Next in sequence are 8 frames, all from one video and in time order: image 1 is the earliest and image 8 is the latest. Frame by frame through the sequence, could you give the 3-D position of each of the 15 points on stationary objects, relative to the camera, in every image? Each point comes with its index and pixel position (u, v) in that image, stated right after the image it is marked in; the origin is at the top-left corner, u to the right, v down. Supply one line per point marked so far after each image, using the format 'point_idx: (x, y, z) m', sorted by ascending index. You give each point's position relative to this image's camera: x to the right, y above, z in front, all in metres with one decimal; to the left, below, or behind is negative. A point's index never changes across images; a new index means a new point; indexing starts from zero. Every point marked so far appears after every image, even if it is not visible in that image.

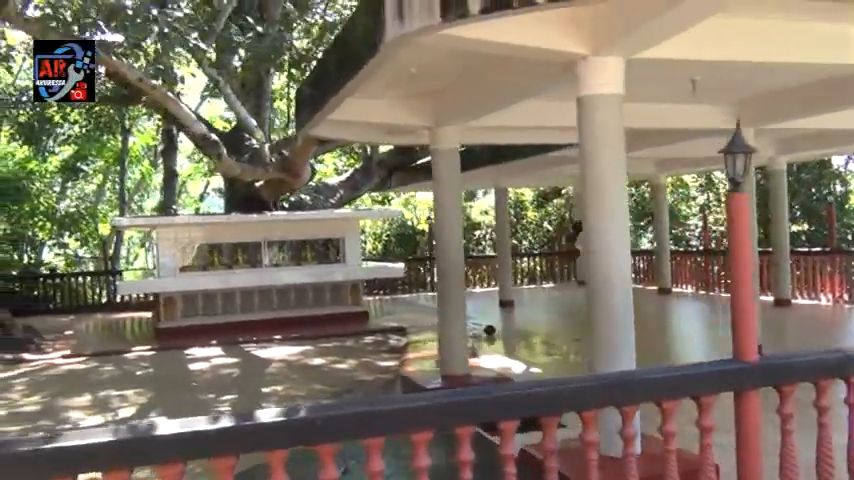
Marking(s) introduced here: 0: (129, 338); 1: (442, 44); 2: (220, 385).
0: (-4.8, -1.6, +12.5) m
1: (+0.1, +1.0, +4.0) m
2: (-2.0, -1.4, +7.6) m
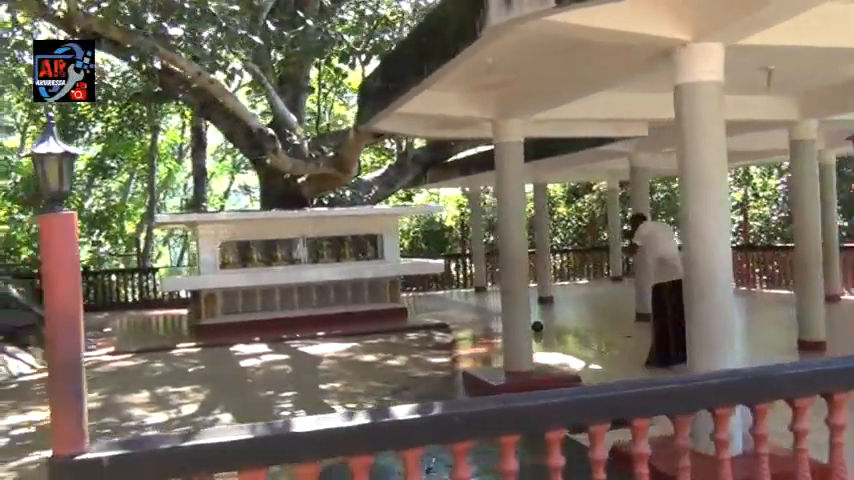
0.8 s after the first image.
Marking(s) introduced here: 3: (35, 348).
0: (-4.1, -1.5, +12.4) m
1: (+0.6, +1.0, +3.9) m
2: (-1.4, -1.4, +7.5) m
3: (-4.9, -1.4, +9.7) m
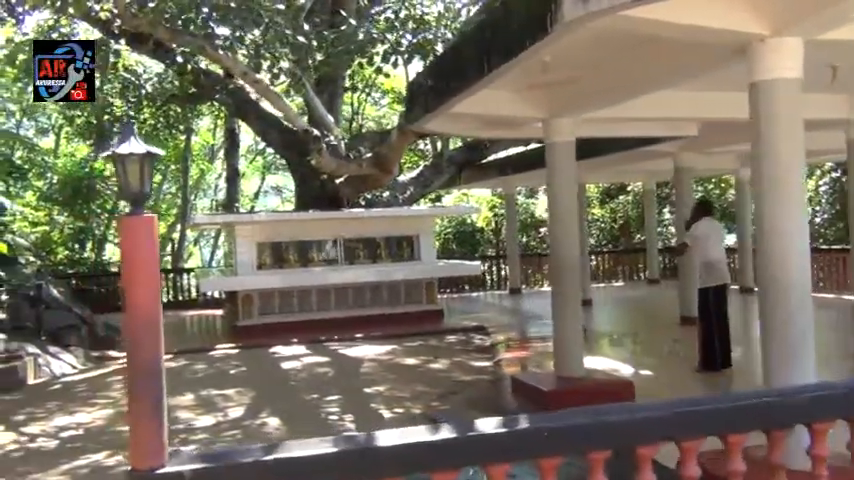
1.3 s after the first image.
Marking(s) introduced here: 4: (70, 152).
0: (-3.5, -1.5, +12.4) m
1: (+0.9, +1.0, +3.7) m
2: (-1.0, -1.4, +7.4) m
3: (-4.4, -1.4, +9.8) m
4: (-9.2, +2.2, +19.8) m
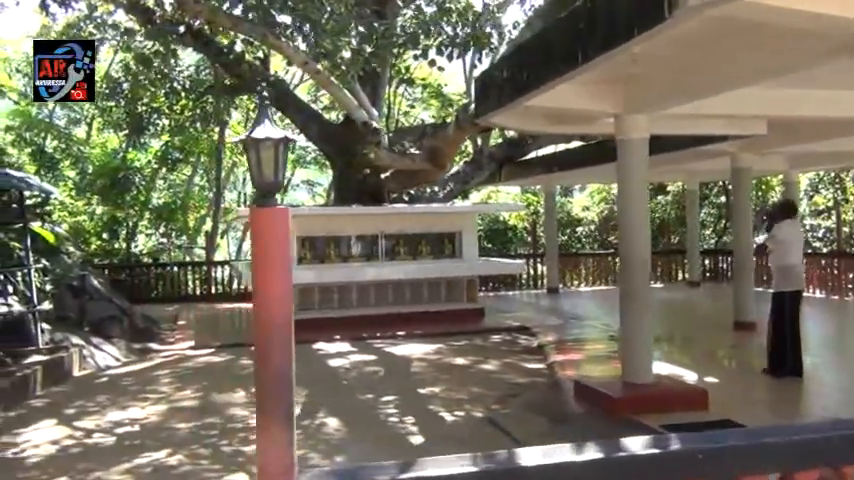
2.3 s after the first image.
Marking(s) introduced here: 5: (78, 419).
0: (-2.9, -1.4, +12.3) m
1: (+1.4, +1.0, +3.5) m
2: (-0.5, -1.3, +7.3) m
3: (-3.8, -1.3, +9.7) m
4: (-8.3, +2.4, +19.8) m
5: (-2.7, -1.4, +6.1) m
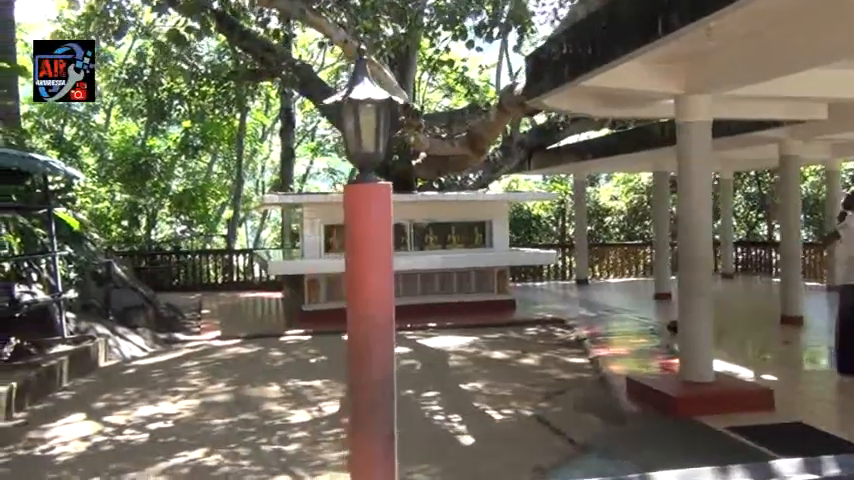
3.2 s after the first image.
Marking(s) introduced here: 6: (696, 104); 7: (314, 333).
0: (-2.4, -1.2, +12.0) m
1: (+1.7, +1.1, +3.1) m
2: (-0.1, -1.2, +6.9) m
3: (-3.4, -1.1, +9.4) m
4: (-7.7, +2.8, +19.5) m
5: (-2.4, -1.3, +5.8) m
6: (+2.0, +1.0, +5.7) m
7: (-1.5, -1.2, +10.0) m
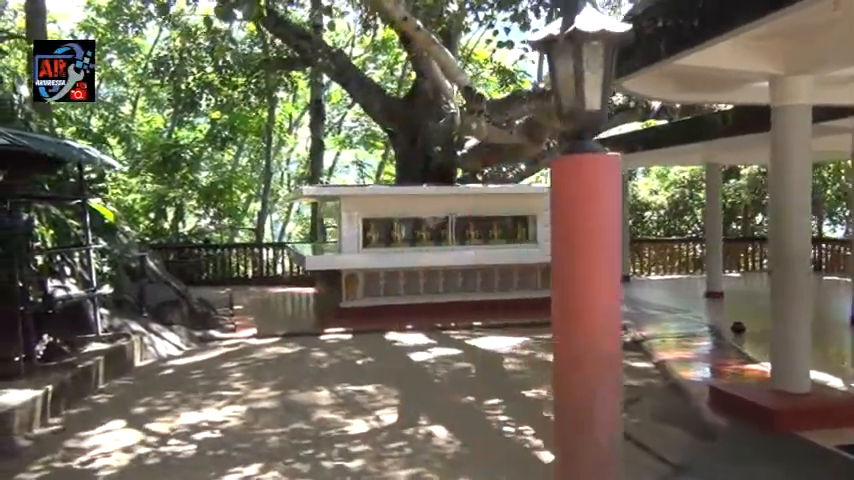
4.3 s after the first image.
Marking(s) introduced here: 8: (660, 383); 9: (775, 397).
0: (-1.8, -1.1, +11.6) m
1: (+2.1, +1.1, +2.6) m
2: (+0.4, -1.2, +6.5) m
3: (-2.9, -1.0, +9.0) m
4: (-6.8, +2.9, +19.2) m
5: (-1.9, -1.2, +5.4) m
6: (+2.5, +1.0, +5.2) m
7: (-0.9, -1.1, +9.5) m
8: (+2.0, -1.2, +6.6) m
9: (+2.4, -1.1, +5.3) m
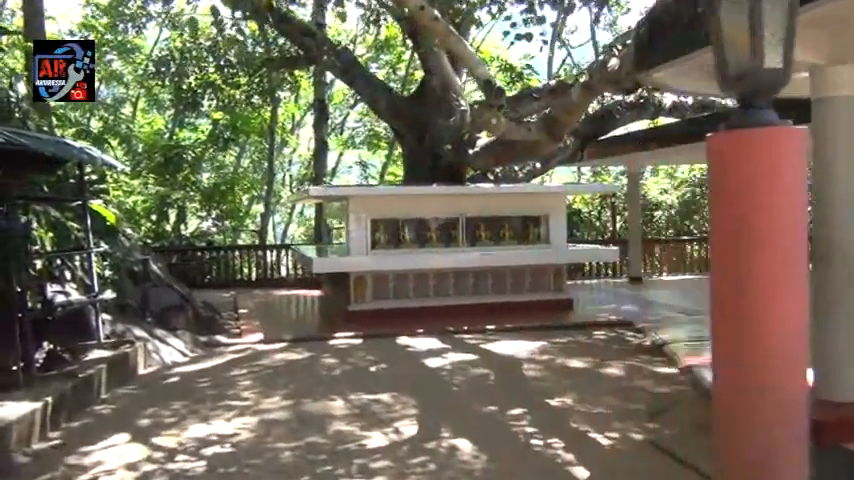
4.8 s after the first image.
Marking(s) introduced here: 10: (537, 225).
0: (-1.7, -1.2, +11.3) m
1: (+2.2, +1.1, +2.3) m
2: (+0.5, -1.2, +6.2) m
3: (-2.7, -1.0, +8.7) m
4: (-6.7, +2.9, +18.9) m
5: (-1.8, -1.3, +5.1) m
6: (+2.6, +1.0, +4.9) m
7: (-0.7, -1.1, +9.2) m
8: (+2.1, -1.2, +6.3) m
9: (+2.5, -1.1, +5.0) m
10: (+1.7, +0.2, +11.8) m
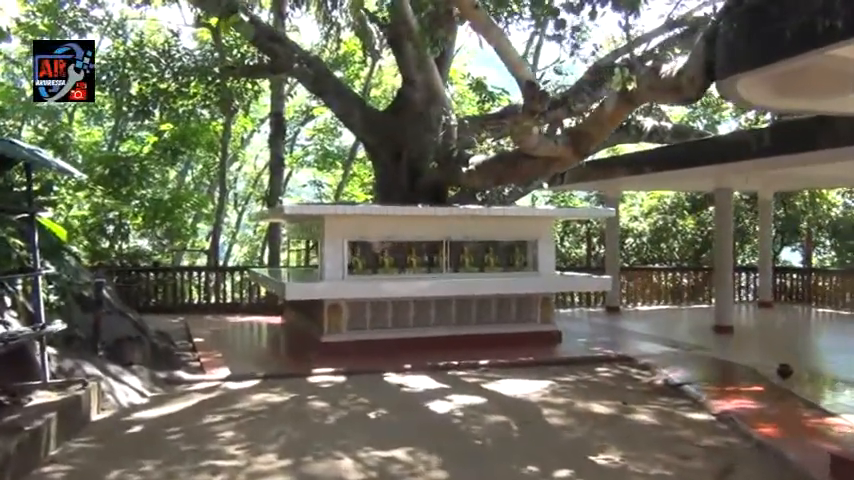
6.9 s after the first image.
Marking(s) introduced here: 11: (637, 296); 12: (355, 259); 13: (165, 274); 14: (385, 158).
0: (-2.0, -1.5, +10.2) m
1: (+2.7, +1.0, +1.6) m
2: (+0.7, -1.4, +5.3) m
3: (-2.8, -1.3, +7.5) m
4: (-7.5, +2.5, +17.5) m
5: (-1.6, -1.4, +4.0) m
6: (+2.9, +0.8, +4.2) m
7: (-0.8, -1.4, +8.2) m
8: (+2.2, -1.4, +5.6) m
9: (+2.7, -1.3, +4.3) m
10: (+1.4, -0.1, +11.0) m
11: (+4.4, -1.2, +16.4) m
12: (-1.0, -0.3, +10.2) m
13: (-5.0, -0.7, +14.9) m
14: (-0.6, +1.2, +11.7) m
